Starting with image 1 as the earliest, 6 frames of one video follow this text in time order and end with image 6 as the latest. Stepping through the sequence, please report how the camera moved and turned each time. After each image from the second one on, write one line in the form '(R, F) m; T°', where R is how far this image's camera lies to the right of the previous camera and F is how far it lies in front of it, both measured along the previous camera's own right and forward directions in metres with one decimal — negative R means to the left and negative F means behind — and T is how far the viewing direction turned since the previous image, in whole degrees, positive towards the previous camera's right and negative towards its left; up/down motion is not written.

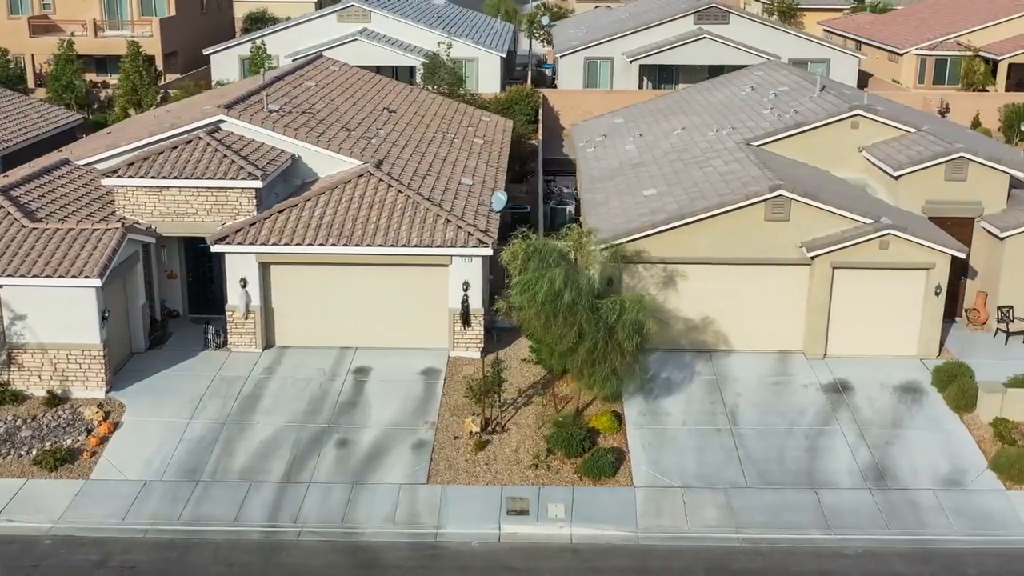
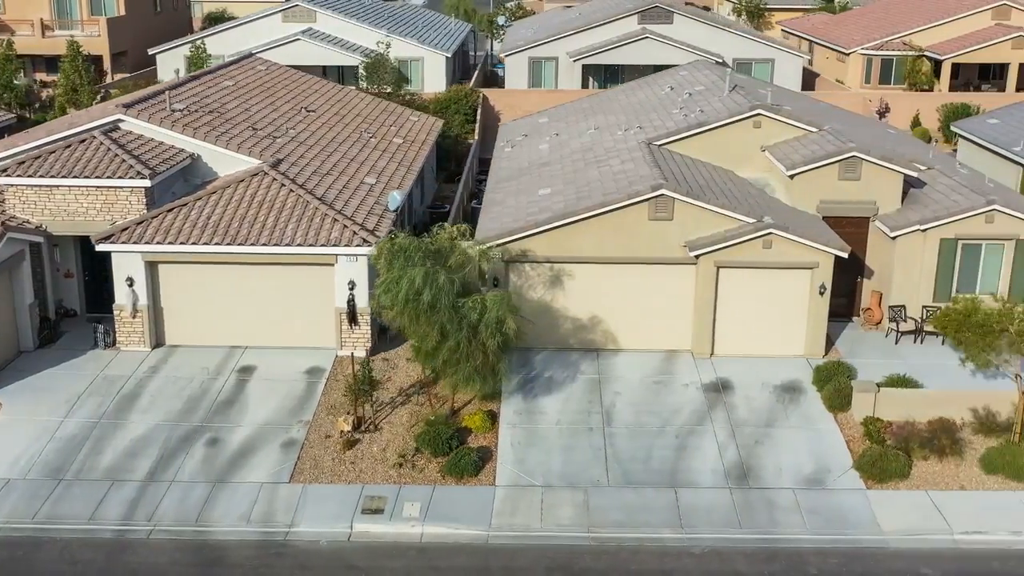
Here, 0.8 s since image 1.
(+2.4, 0.0) m; 0°
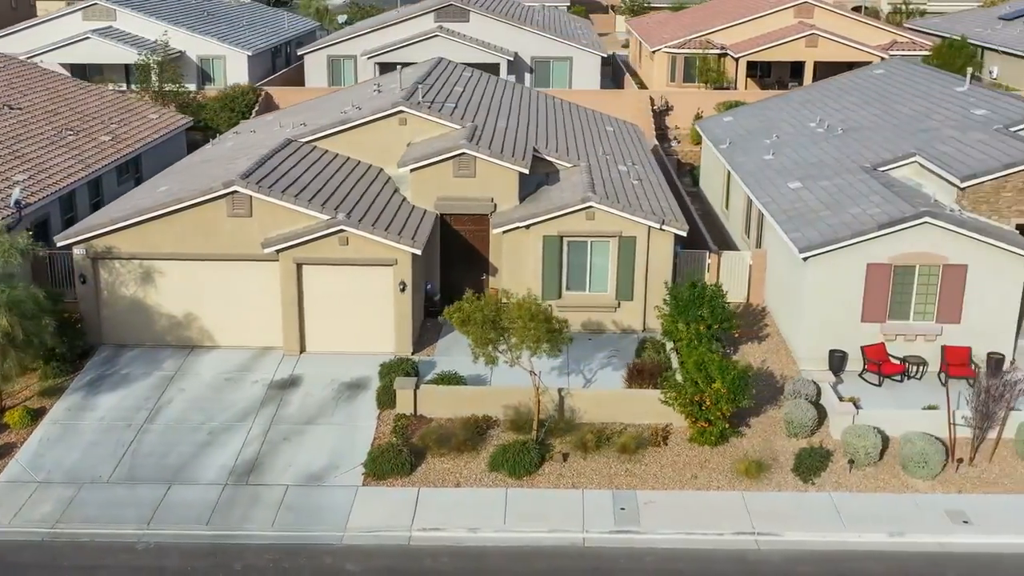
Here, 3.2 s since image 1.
(+8.7, 0.0) m; 0°
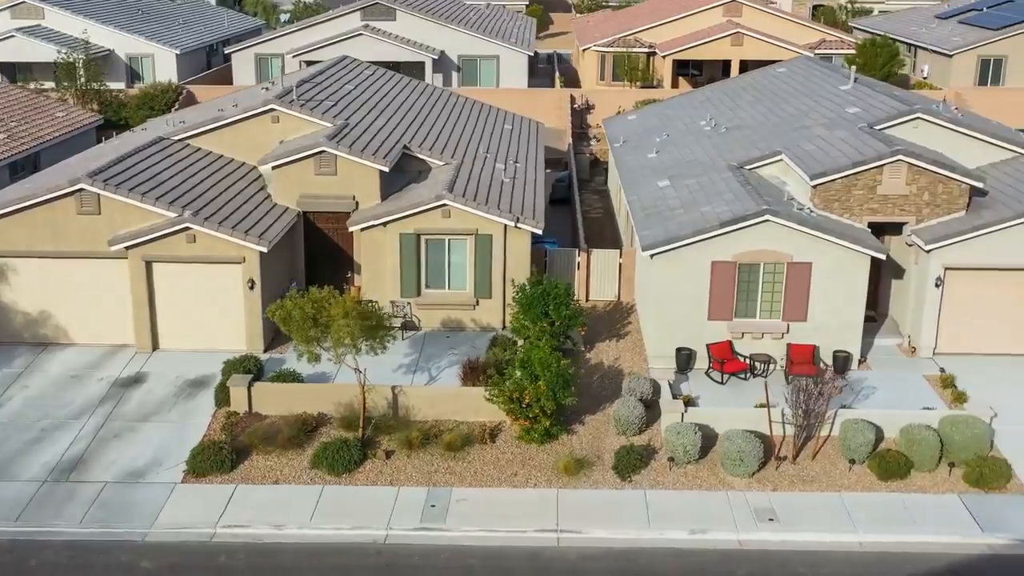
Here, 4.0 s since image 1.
(+3.1, 0.0) m; 0°
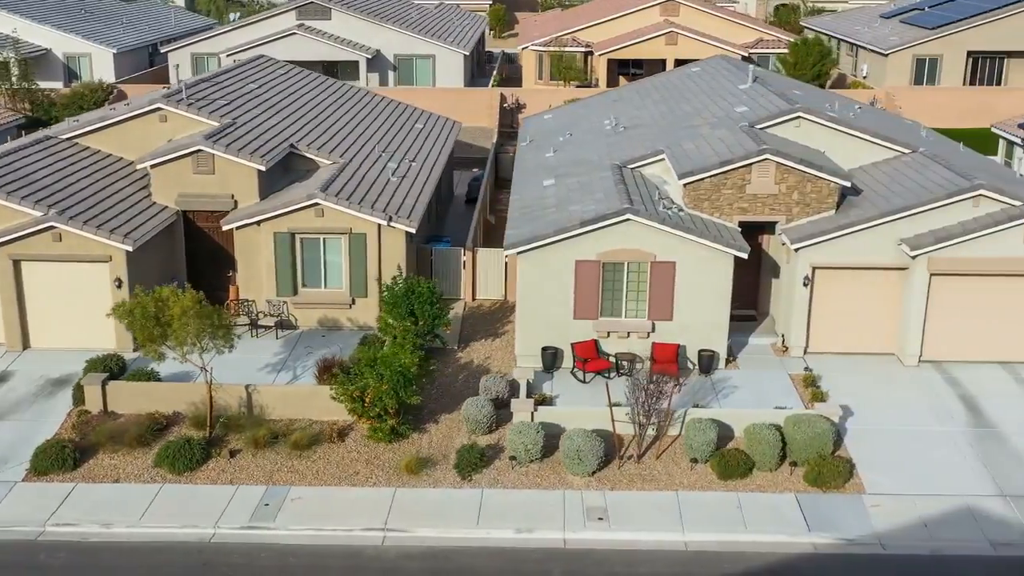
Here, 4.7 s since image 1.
(+2.7, 0.0) m; 0°
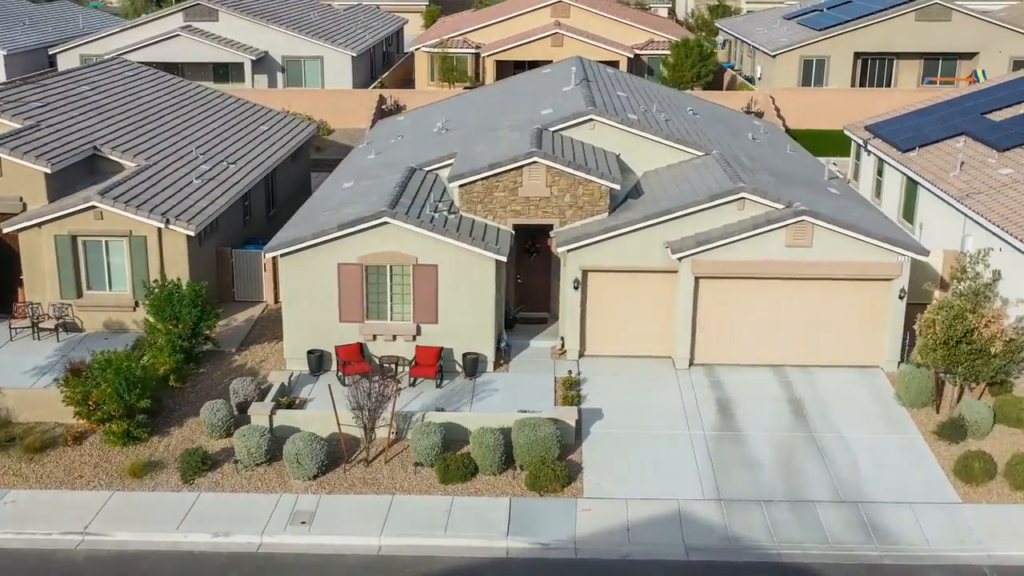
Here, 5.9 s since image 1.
(+4.8, 0.0) m; 0°
